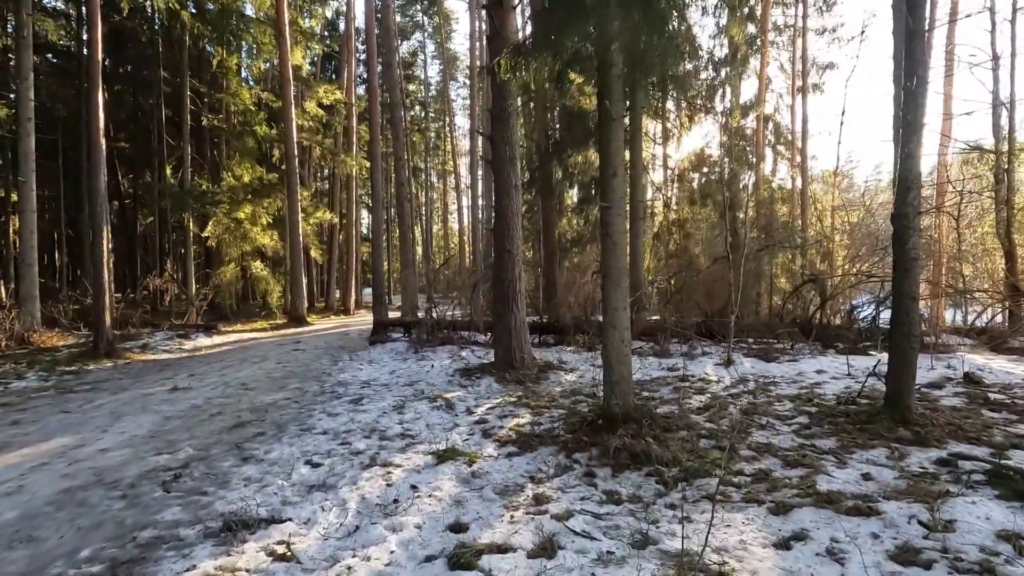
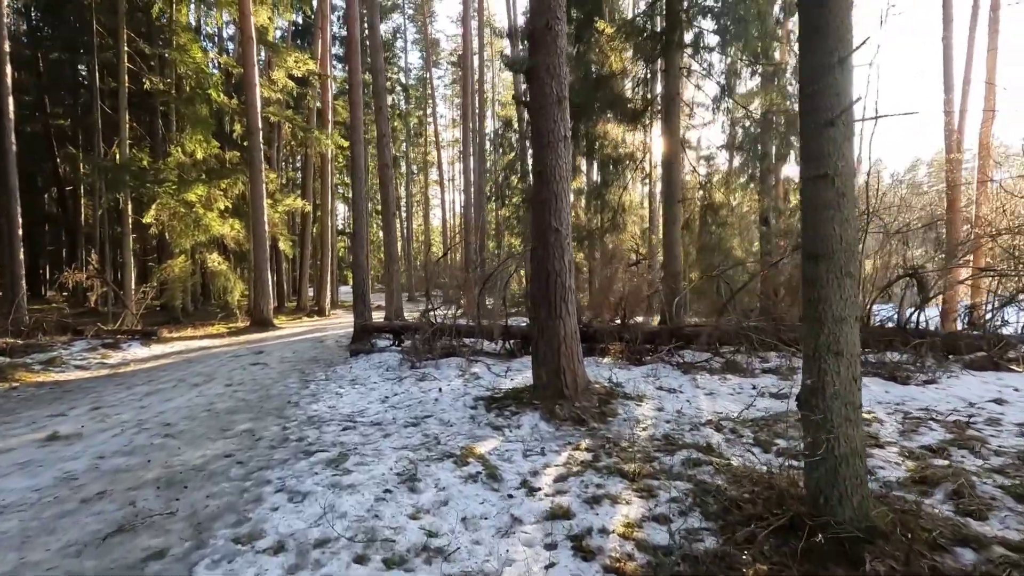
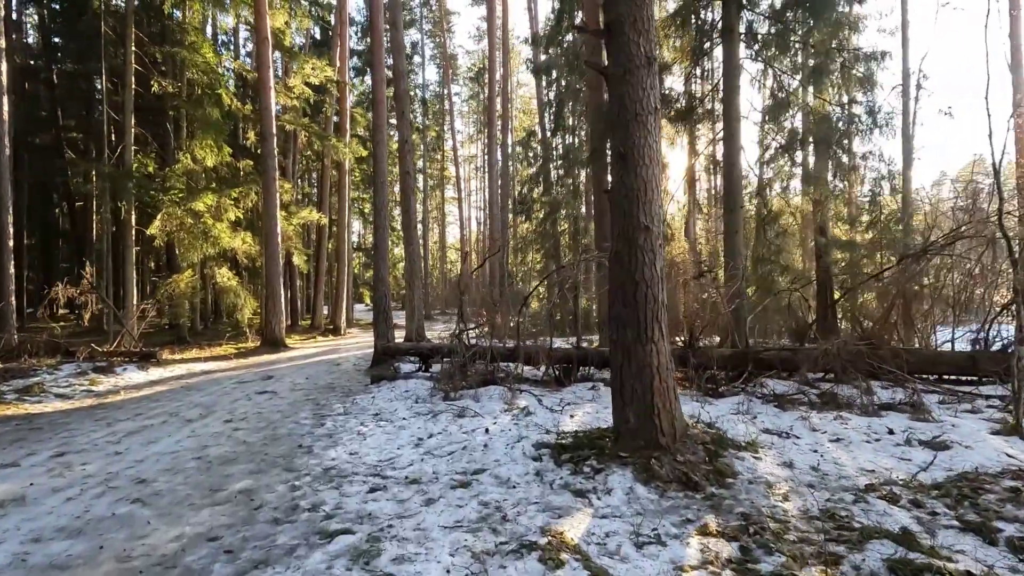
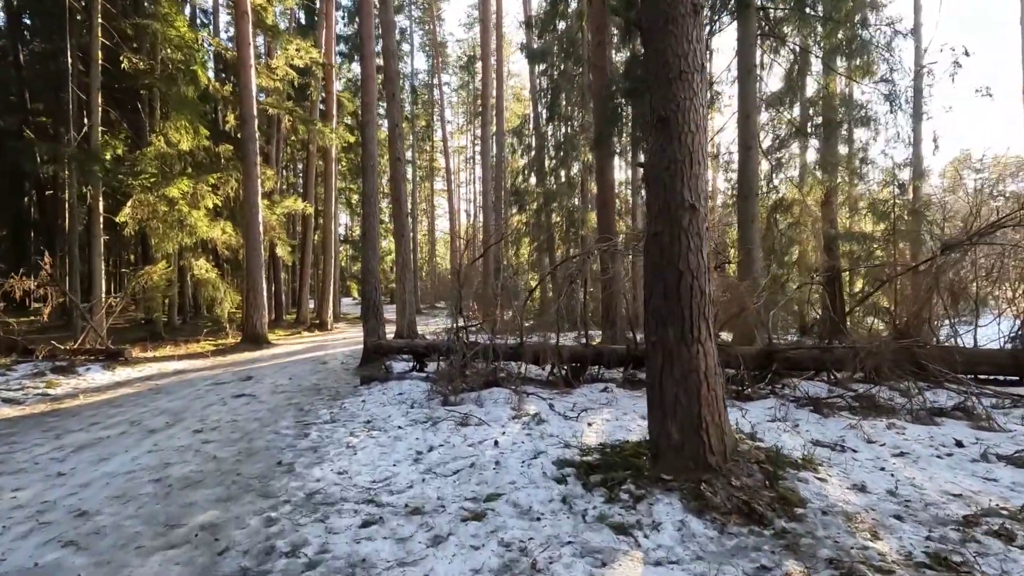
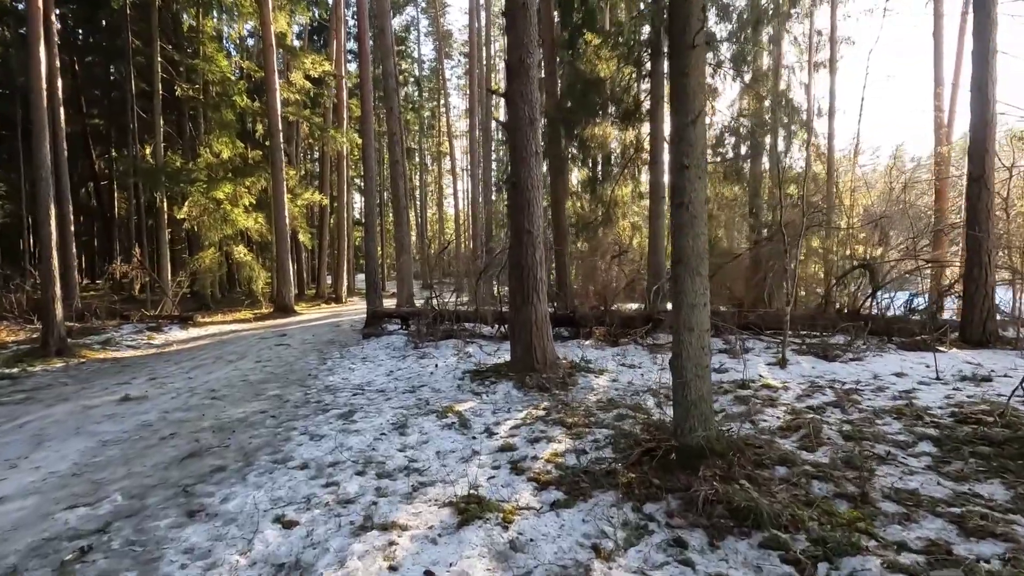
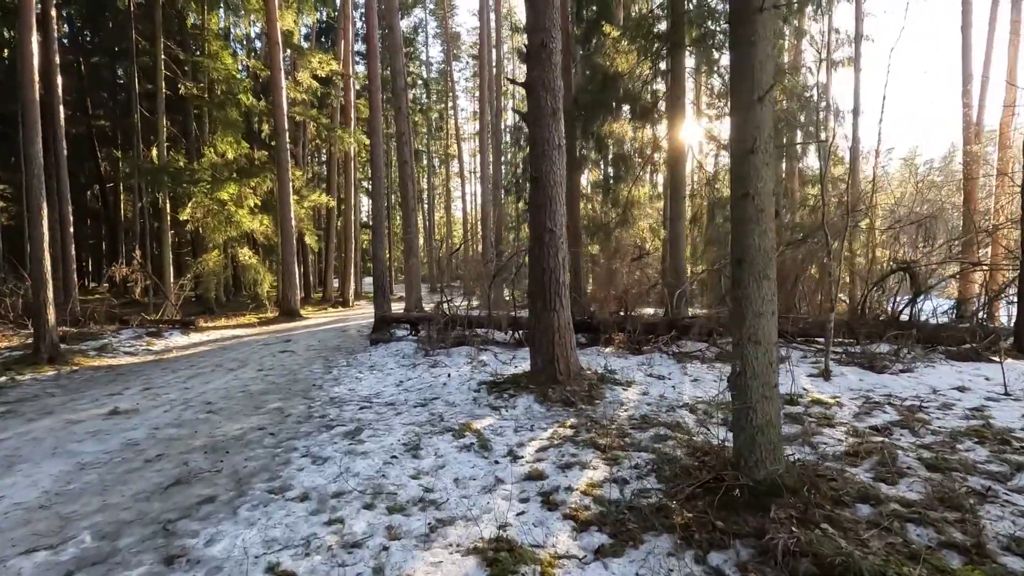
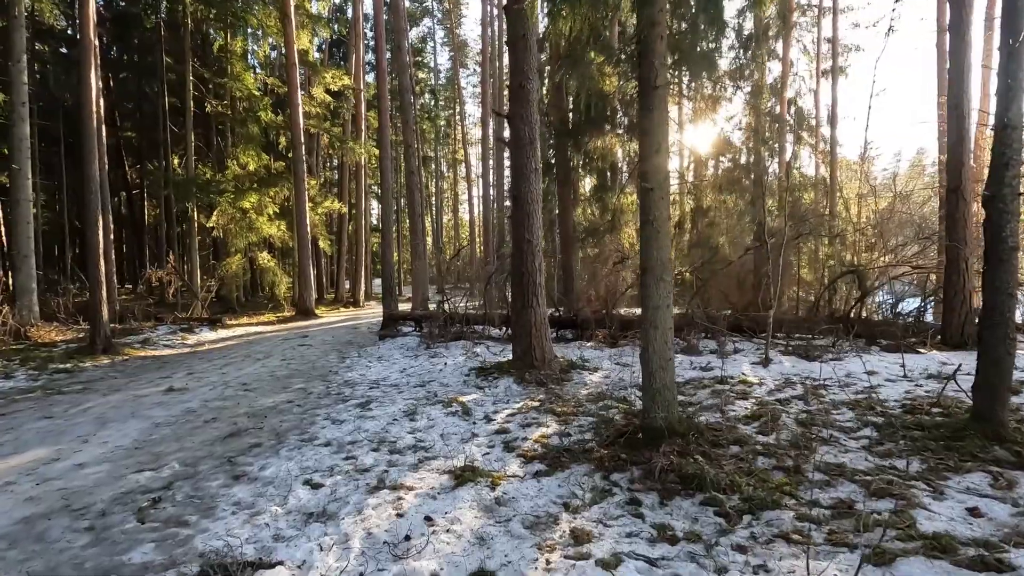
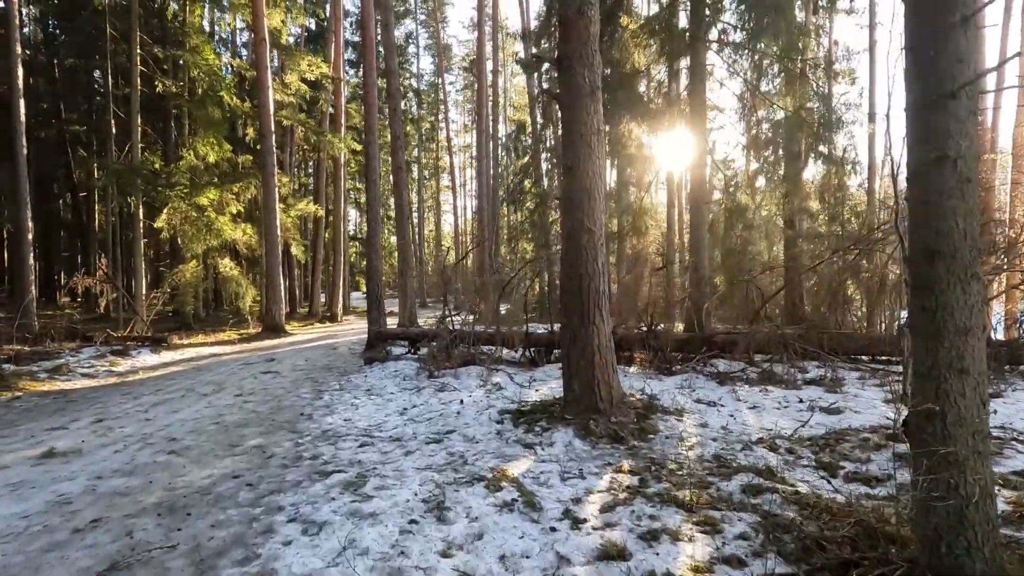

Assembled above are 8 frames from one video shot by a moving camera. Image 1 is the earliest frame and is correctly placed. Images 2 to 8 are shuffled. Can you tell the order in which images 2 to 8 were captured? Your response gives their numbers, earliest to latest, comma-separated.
7, 5, 6, 2, 8, 3, 4
